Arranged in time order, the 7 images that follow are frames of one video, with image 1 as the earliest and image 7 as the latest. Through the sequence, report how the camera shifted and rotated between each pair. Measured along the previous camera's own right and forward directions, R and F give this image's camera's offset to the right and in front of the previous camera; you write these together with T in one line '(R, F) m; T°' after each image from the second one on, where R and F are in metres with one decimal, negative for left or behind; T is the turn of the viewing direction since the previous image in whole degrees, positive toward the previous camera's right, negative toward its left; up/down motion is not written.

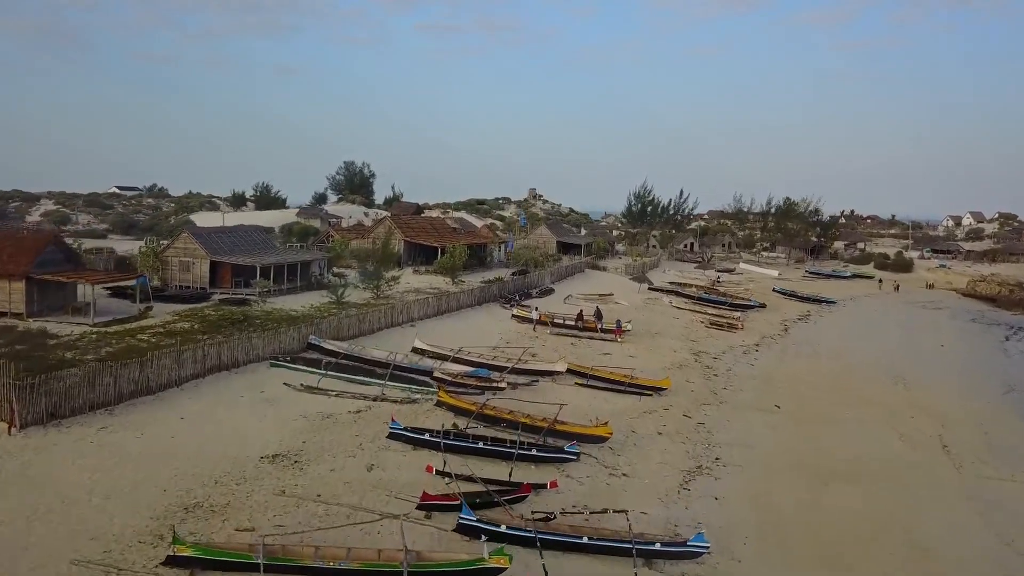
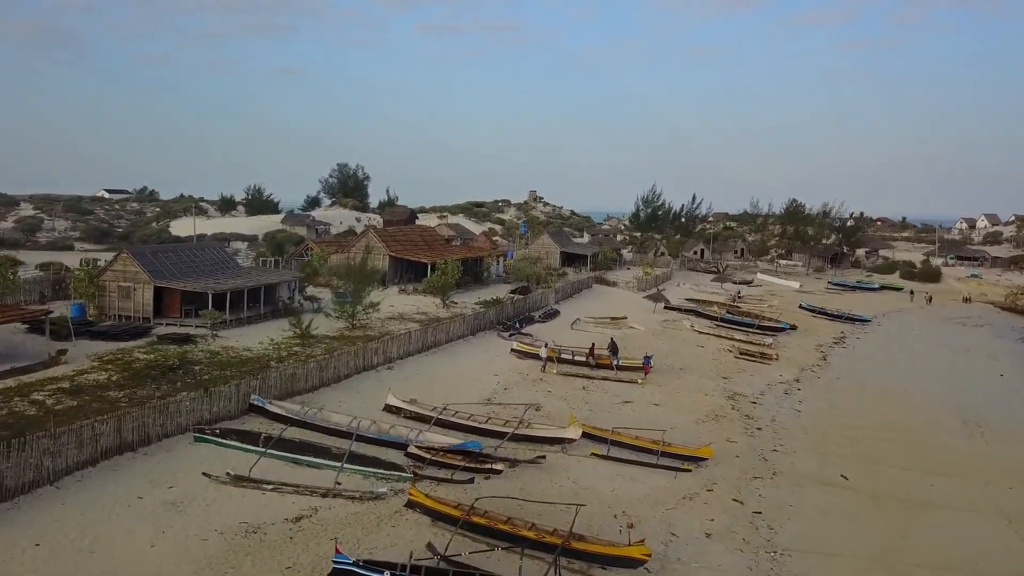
(0.0, +3.7) m; 0°
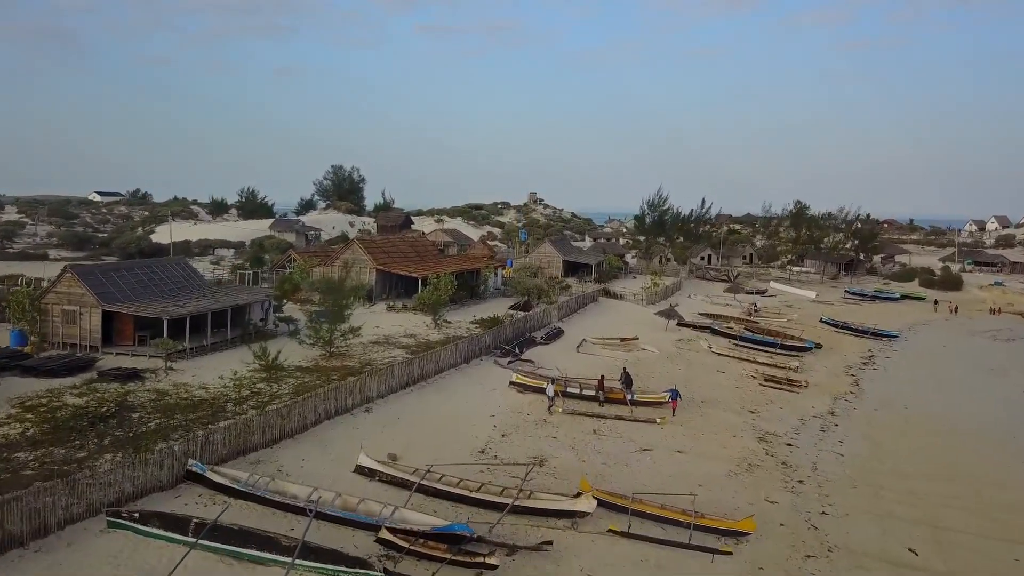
(0.0, +2.5) m; 0°
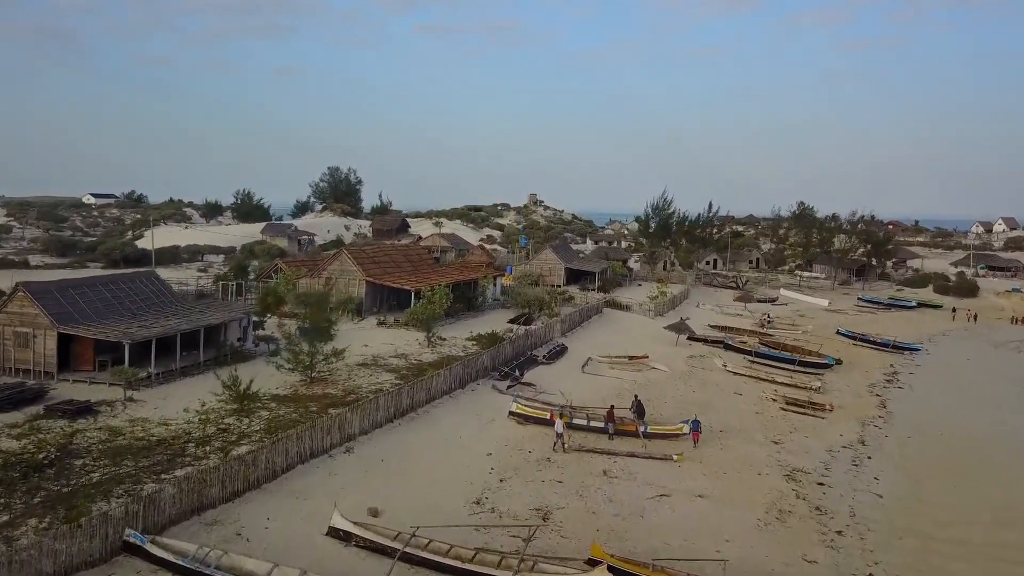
(0.0, +1.7) m; 0°
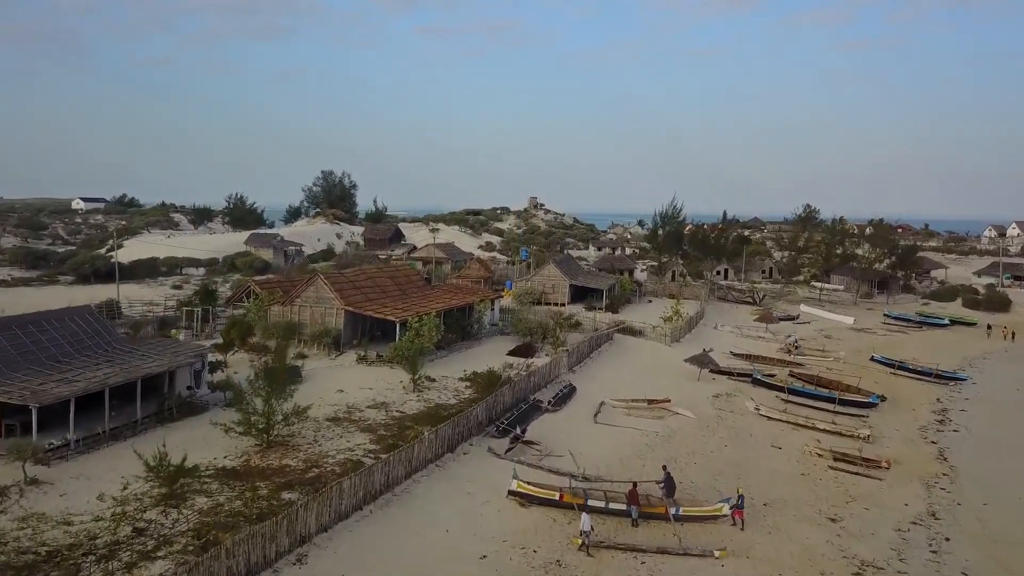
(0.0, +3.0) m; 0°
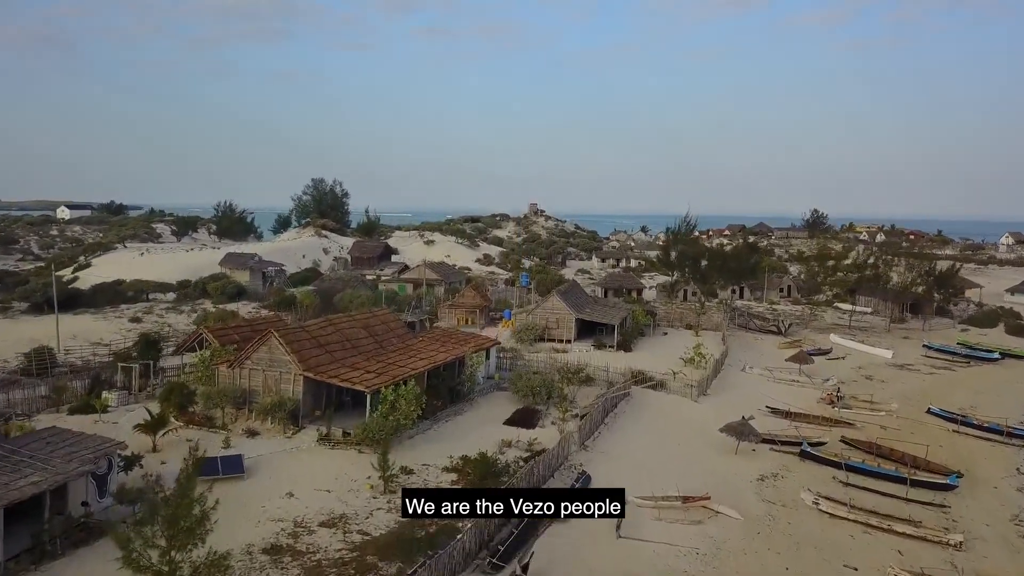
(0.0, +3.9) m; 0°
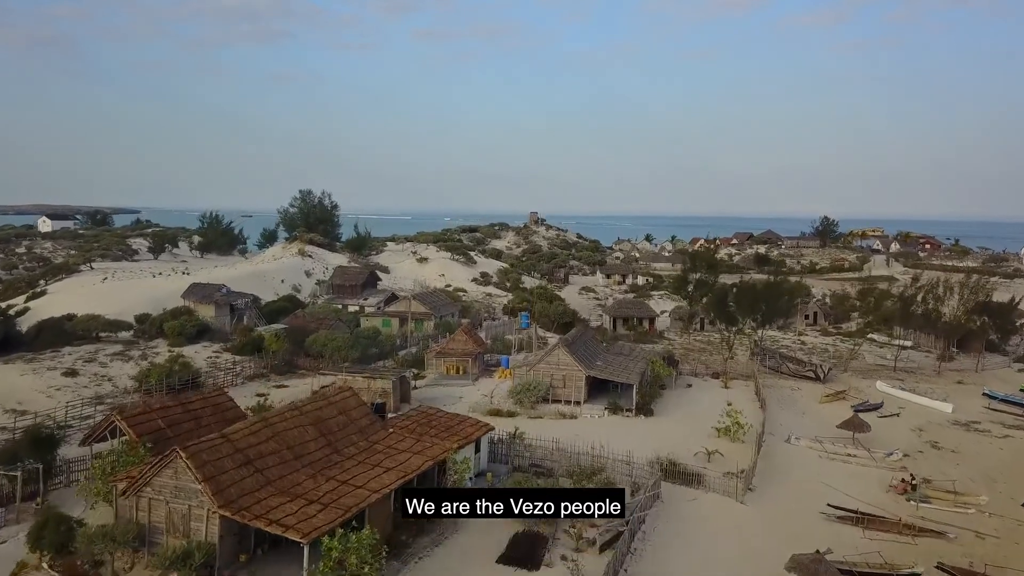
(+0.1, +4.8) m; 0°
